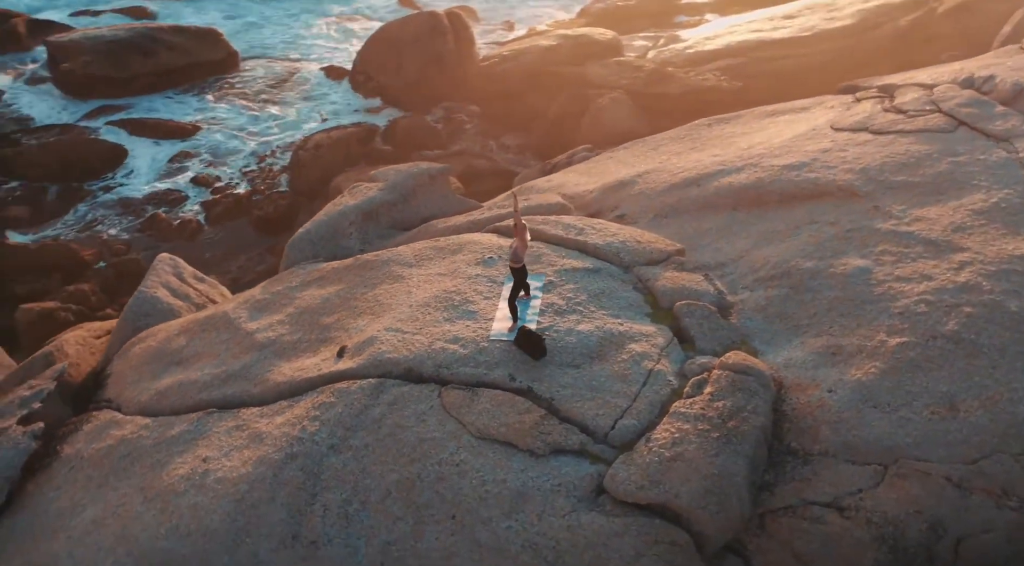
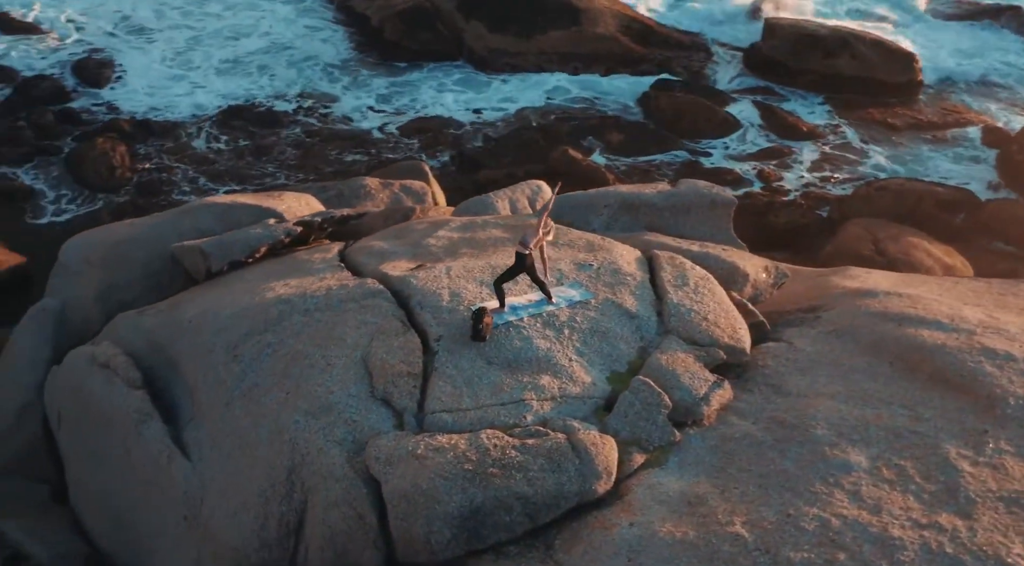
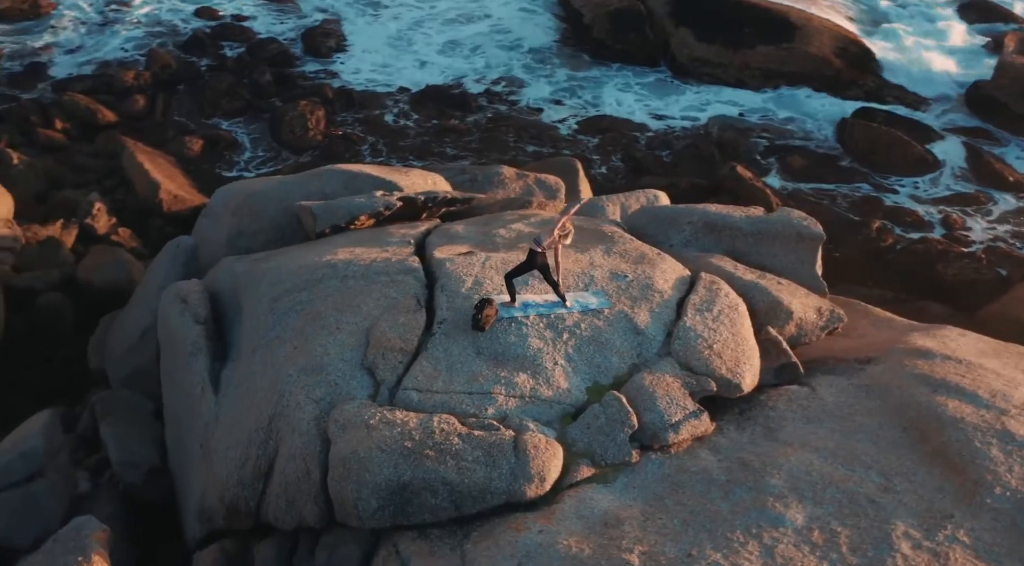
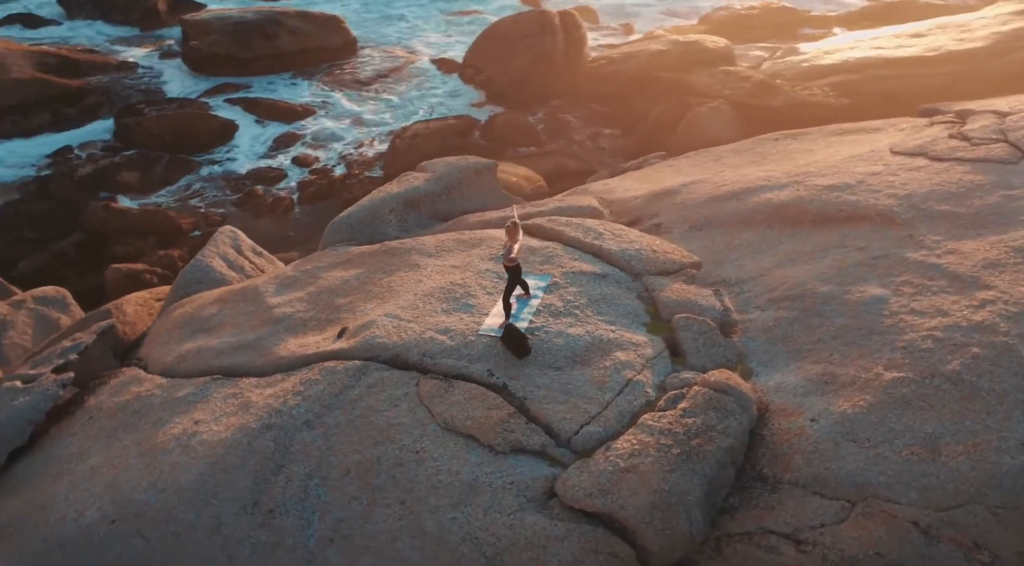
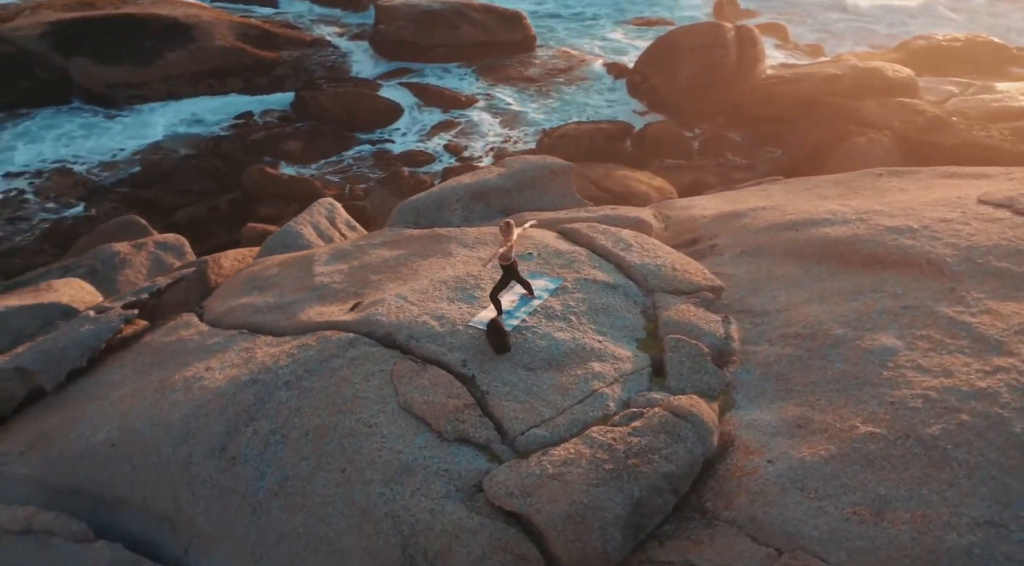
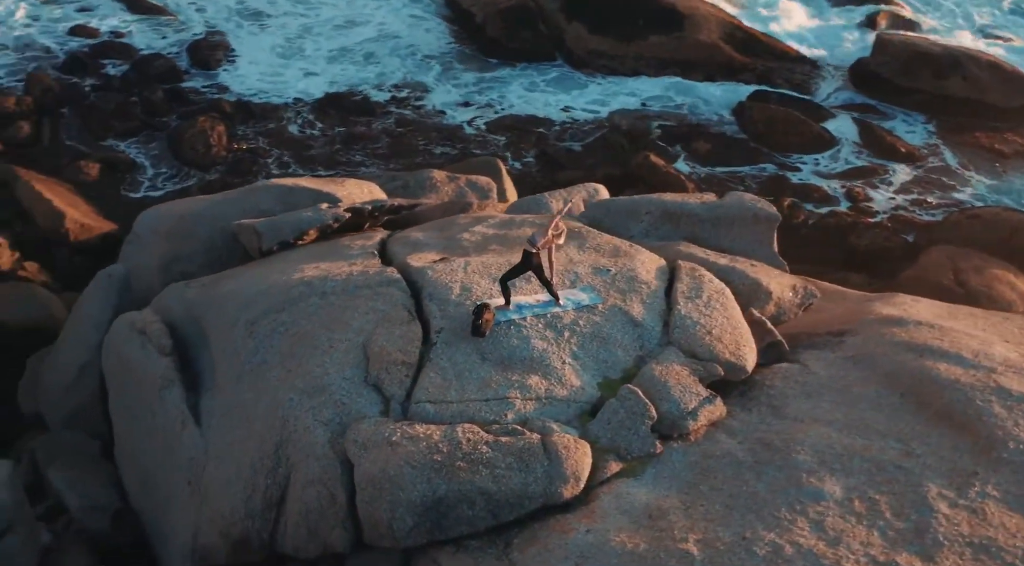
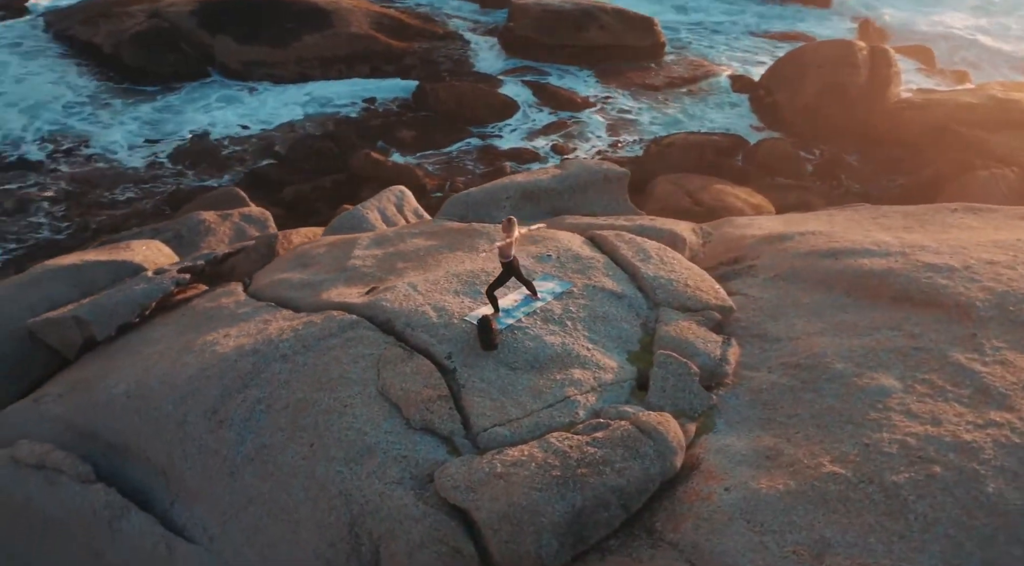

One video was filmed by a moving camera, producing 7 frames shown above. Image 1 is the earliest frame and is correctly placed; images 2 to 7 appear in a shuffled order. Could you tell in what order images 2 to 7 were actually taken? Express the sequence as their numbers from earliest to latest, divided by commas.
4, 5, 7, 2, 6, 3
